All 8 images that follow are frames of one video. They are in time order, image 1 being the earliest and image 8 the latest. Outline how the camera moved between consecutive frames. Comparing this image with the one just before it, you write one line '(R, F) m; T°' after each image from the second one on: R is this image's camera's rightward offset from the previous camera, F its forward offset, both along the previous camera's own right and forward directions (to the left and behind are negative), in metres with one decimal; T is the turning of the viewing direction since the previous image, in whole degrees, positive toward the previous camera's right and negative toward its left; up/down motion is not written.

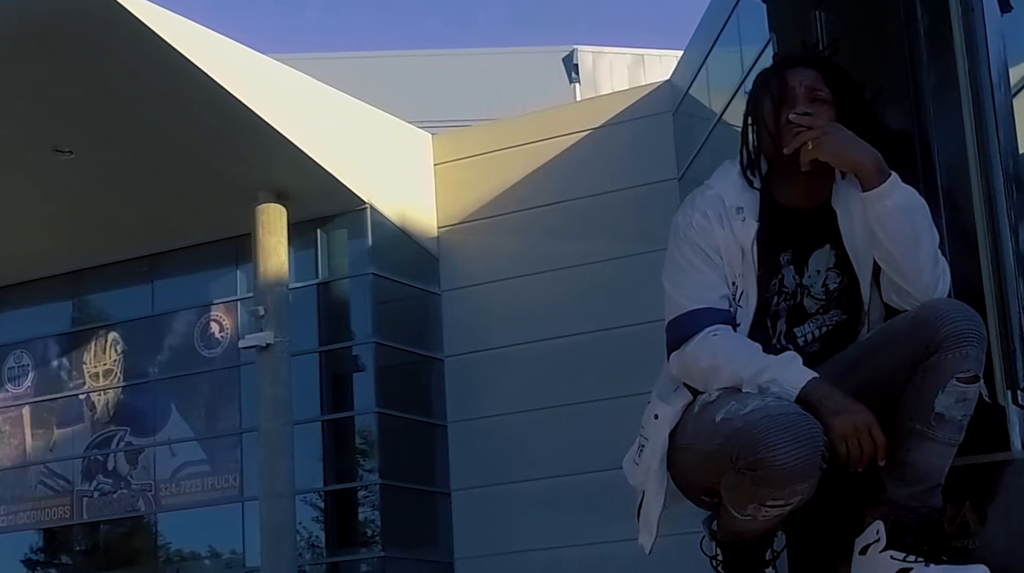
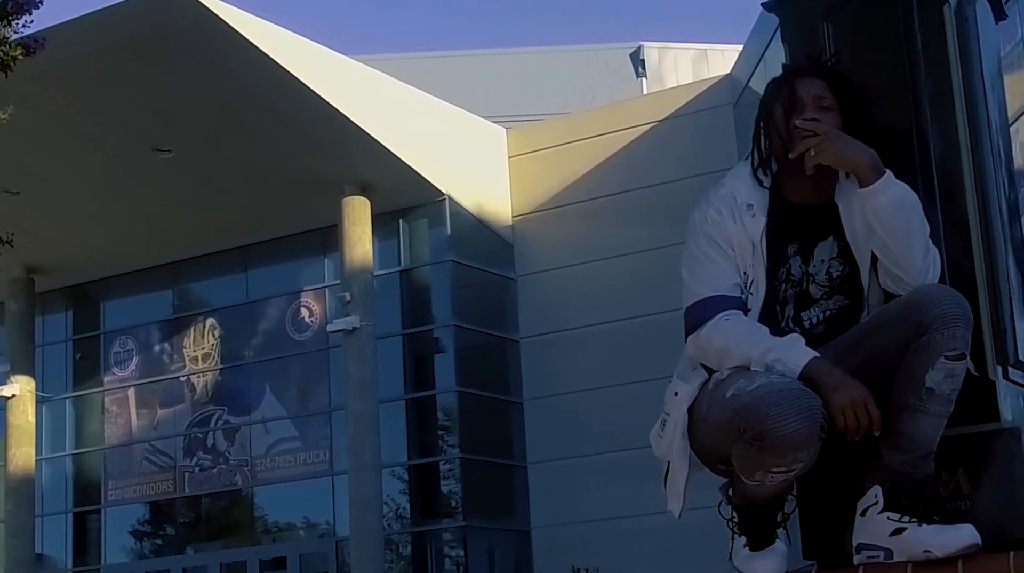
(+0.1, -0.6) m; -3°
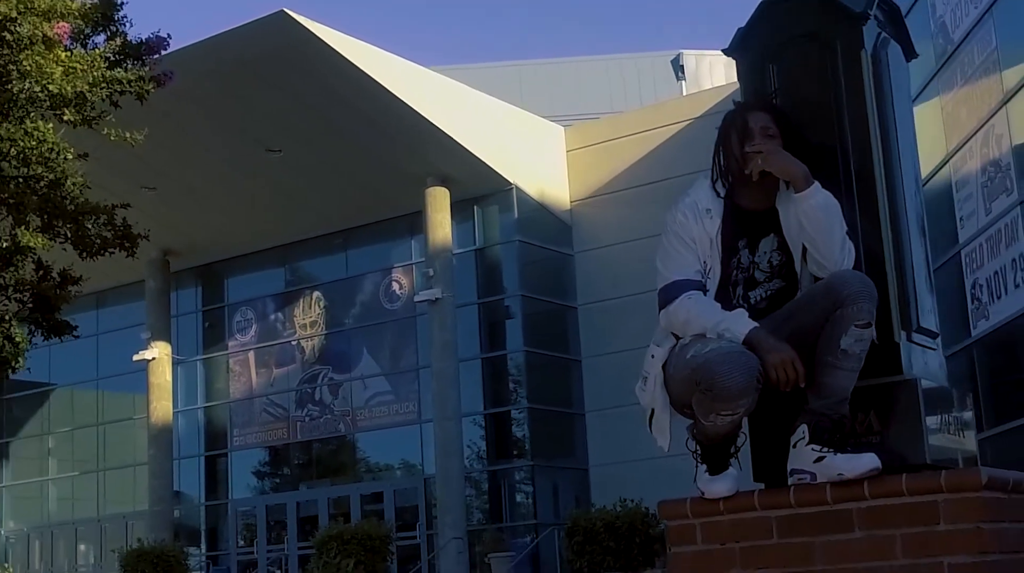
(+0.6, -1.8) m; -5°
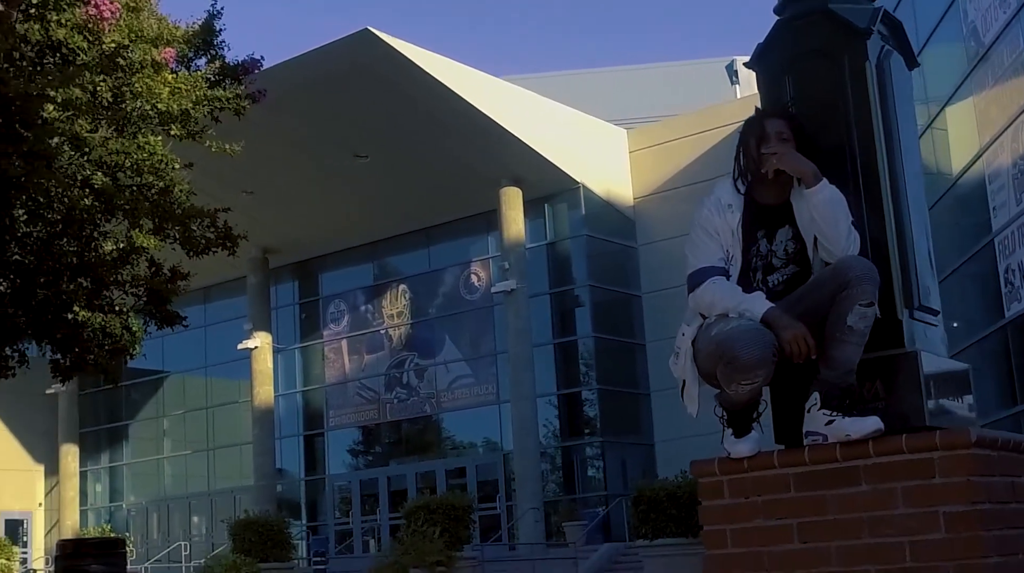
(+0.4, -1.1) m; -4°
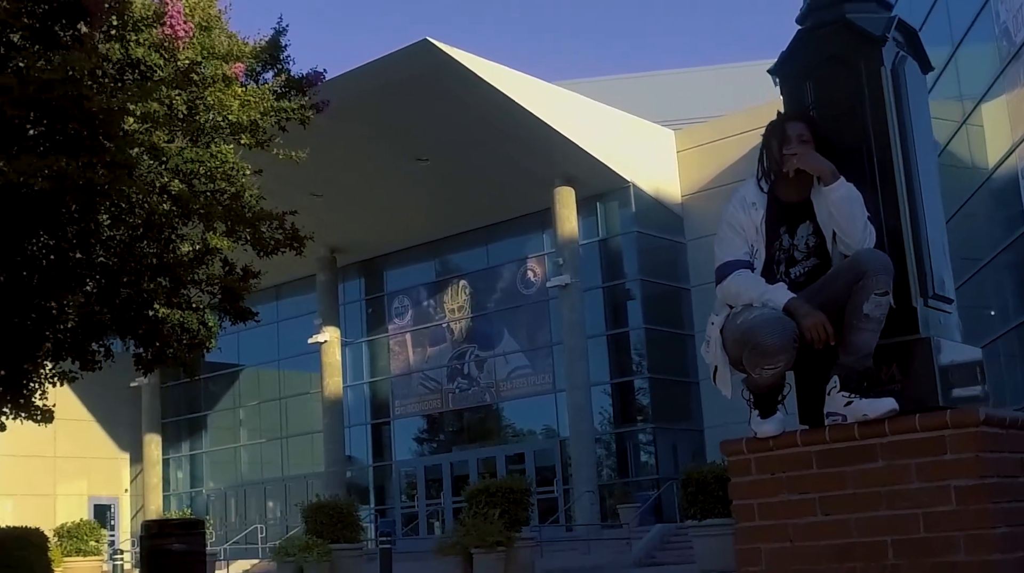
(+0.2, -0.7) m; -3°
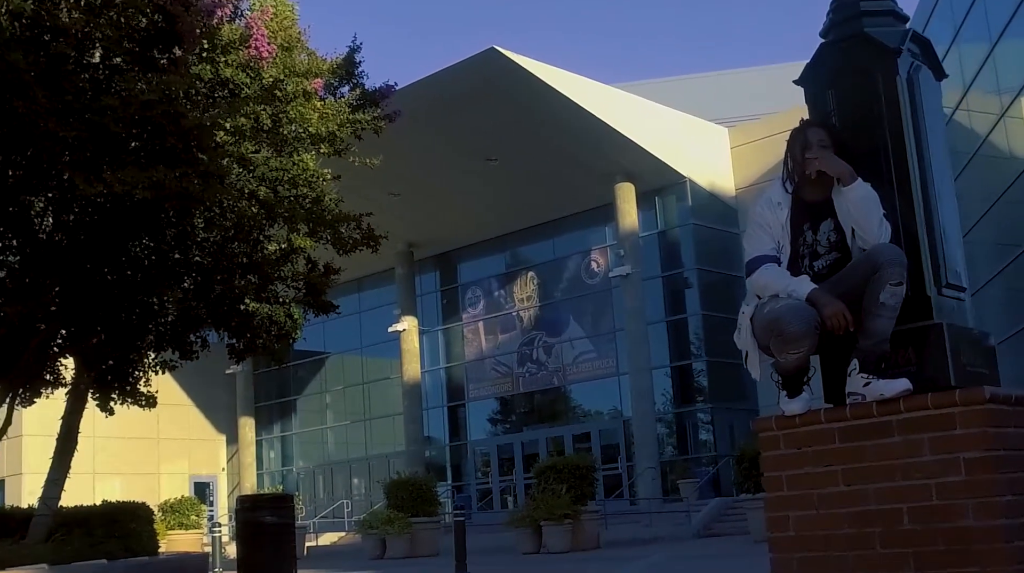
(+0.3, -1.0) m; -4°
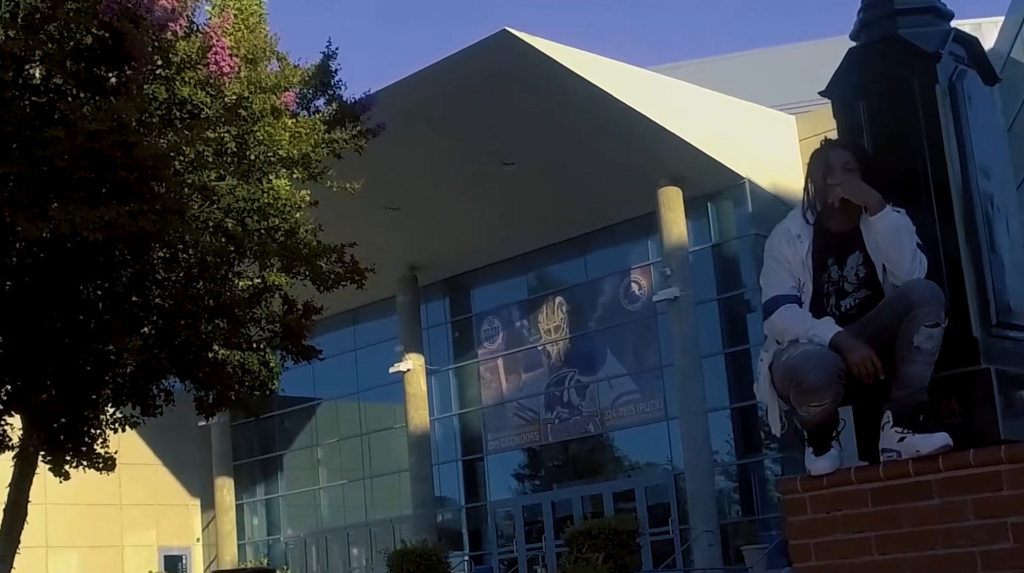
(+1.4, +2.0) m; -7°
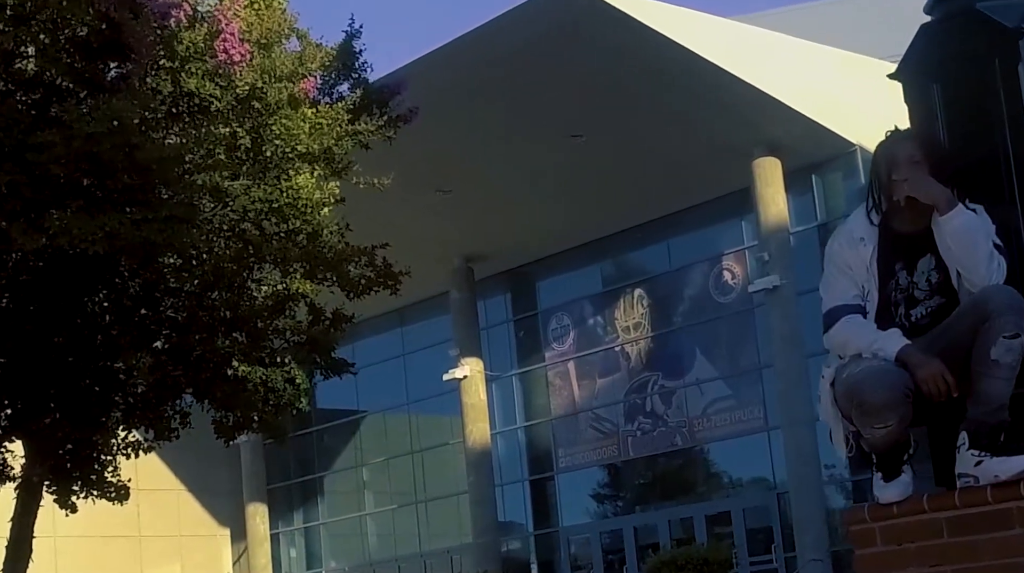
(+1.3, +1.7) m; -9°
